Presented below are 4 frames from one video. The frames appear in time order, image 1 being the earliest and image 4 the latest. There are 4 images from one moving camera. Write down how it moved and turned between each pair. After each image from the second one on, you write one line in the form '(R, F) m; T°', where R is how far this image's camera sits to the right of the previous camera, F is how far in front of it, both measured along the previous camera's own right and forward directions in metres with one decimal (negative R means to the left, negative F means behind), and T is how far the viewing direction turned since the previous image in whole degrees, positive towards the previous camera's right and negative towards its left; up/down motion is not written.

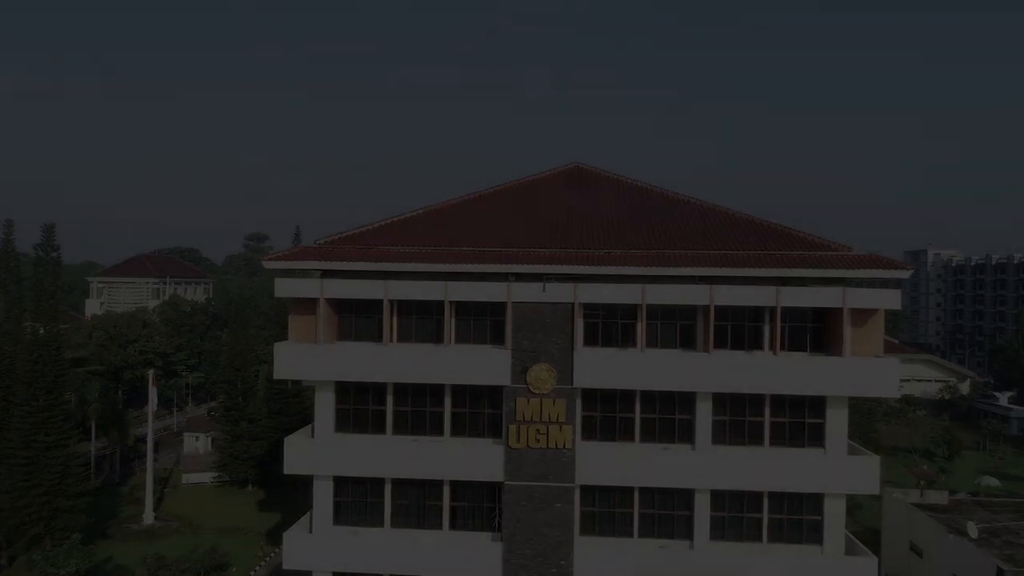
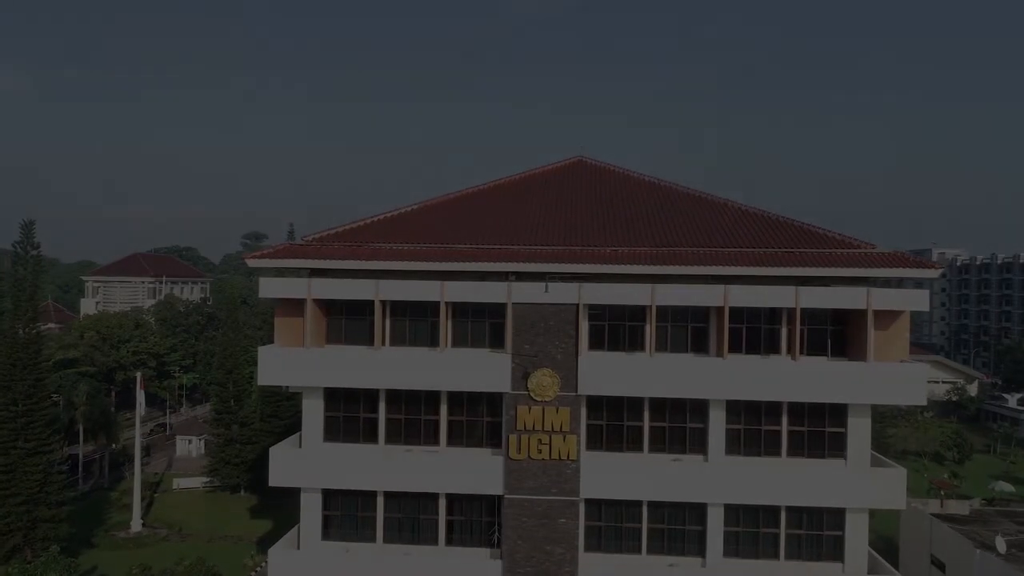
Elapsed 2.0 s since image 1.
(0.0, +1.1) m; 0°
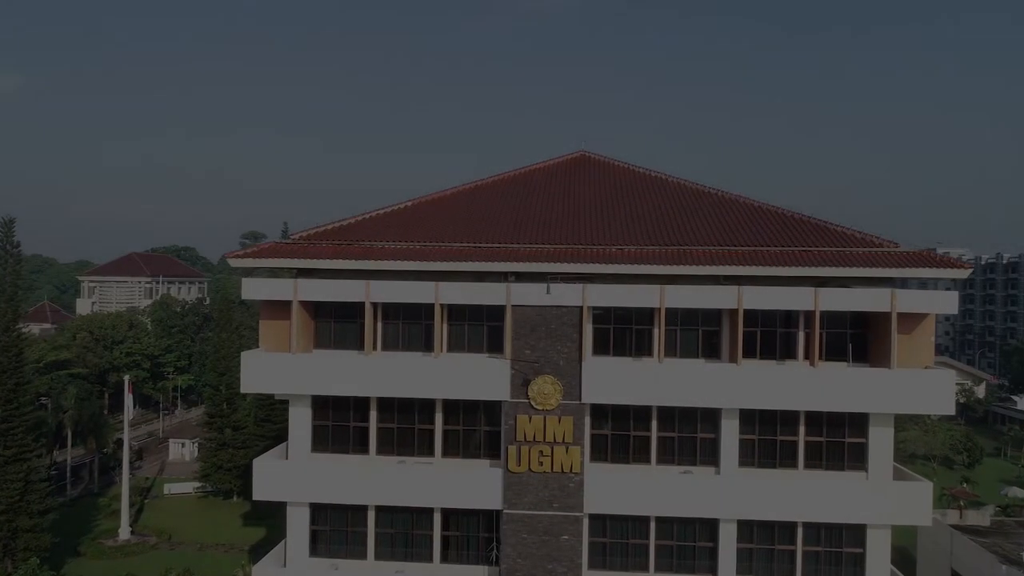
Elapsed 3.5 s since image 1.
(0.0, +1.0) m; 0°
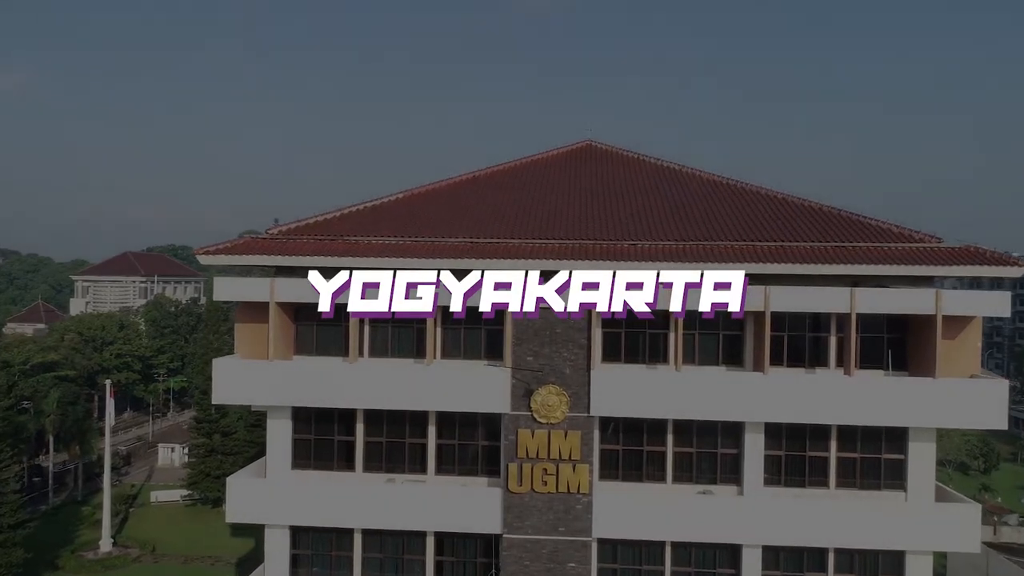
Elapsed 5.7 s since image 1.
(0.0, +1.5) m; 0°
